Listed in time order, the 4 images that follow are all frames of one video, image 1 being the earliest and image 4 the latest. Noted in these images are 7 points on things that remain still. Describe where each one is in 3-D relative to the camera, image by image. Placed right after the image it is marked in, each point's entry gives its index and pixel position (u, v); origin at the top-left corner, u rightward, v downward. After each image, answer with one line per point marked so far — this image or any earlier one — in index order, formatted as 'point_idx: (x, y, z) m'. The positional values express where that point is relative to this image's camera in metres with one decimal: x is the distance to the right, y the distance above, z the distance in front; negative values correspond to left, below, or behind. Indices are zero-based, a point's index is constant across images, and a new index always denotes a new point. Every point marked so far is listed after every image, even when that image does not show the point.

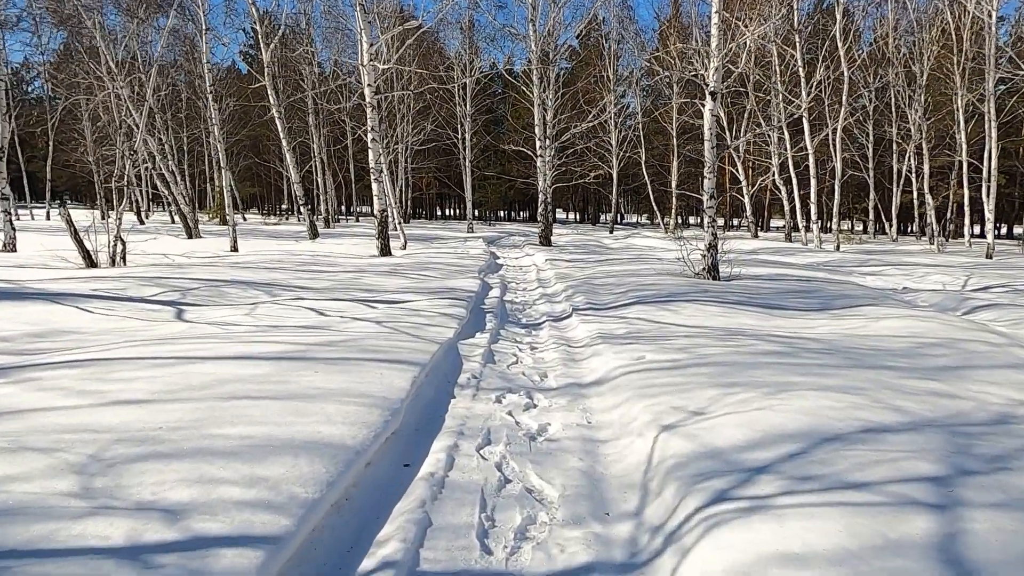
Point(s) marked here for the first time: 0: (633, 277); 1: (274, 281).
0: (+1.7, +0.1, +9.2) m
1: (-2.8, +0.1, +7.7) m
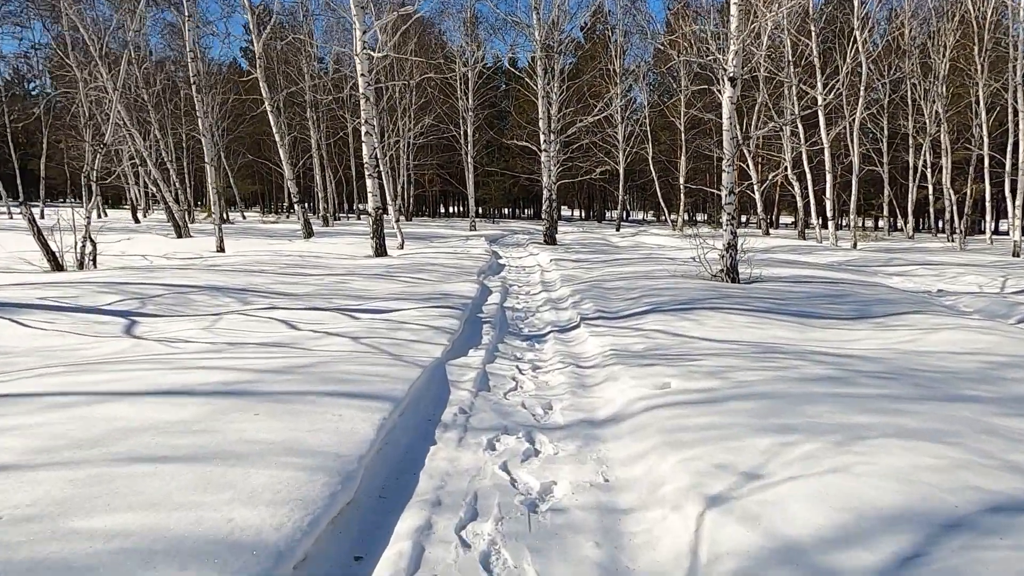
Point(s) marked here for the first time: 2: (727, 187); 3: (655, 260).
0: (+1.7, +0.1, +8.4) m
1: (-2.8, 0.0, +7.0) m
2: (+2.9, +1.4, +8.9) m
3: (+2.5, +0.5, +11.5) m
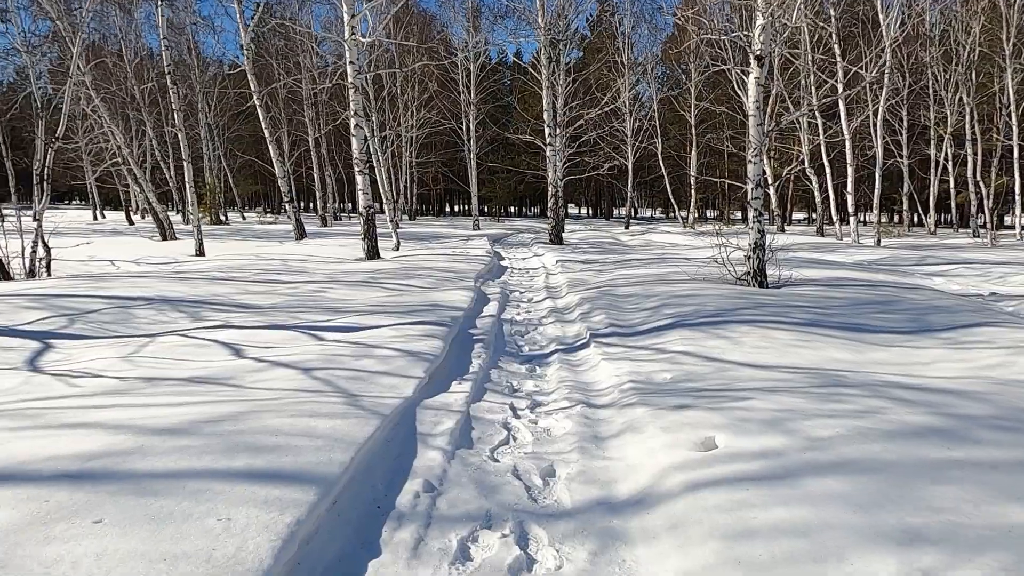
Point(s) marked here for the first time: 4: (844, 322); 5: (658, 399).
0: (+1.7, 0.0, +7.5) m
1: (-2.8, -0.1, +6.1) m
2: (+2.9, +1.3, +7.9) m
3: (+2.5, +0.4, +10.5) m
4: (+2.8, -0.3, +5.5) m
5: (+0.7, -0.6, +3.3) m
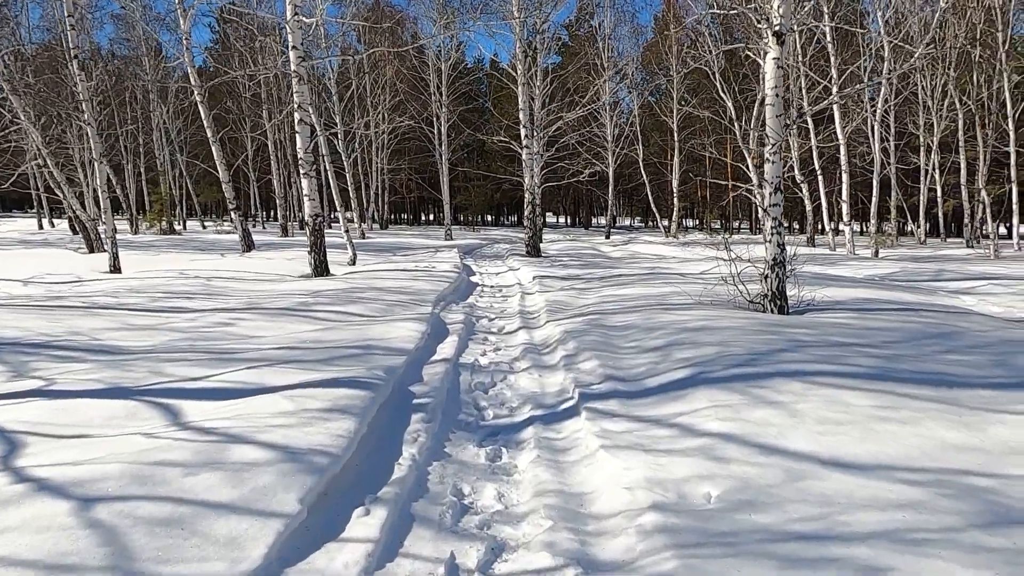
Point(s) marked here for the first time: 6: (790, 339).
0: (+1.4, -0.2, +6.0) m
1: (-3.1, -0.3, +4.5) m
2: (+2.6, +1.0, +6.5) m
3: (+2.1, +0.1, +9.1) m
4: (+2.5, -0.5, +4.1) m
5: (+0.6, -0.8, +1.8) m
6: (+2.0, -0.4, +4.7) m
